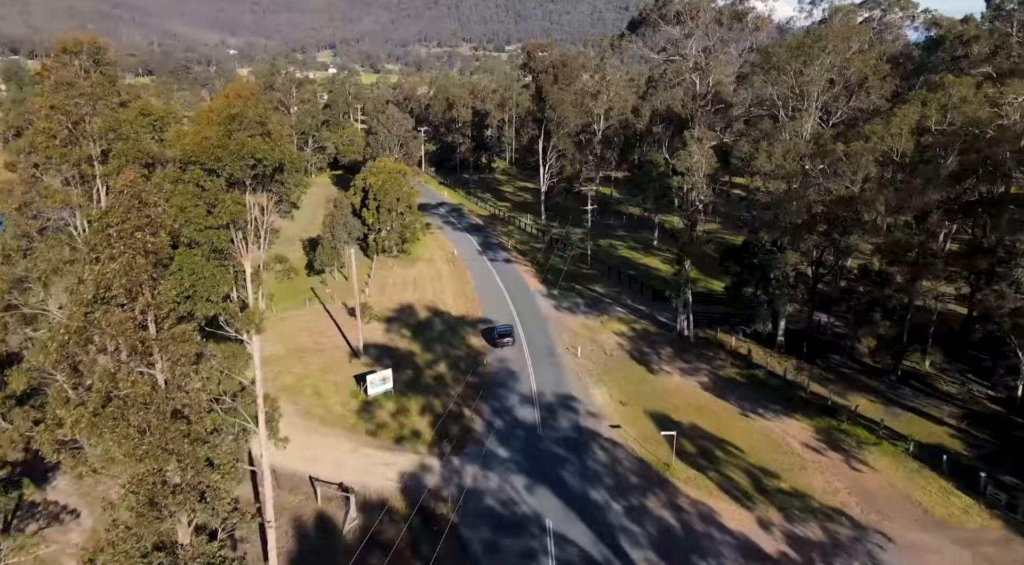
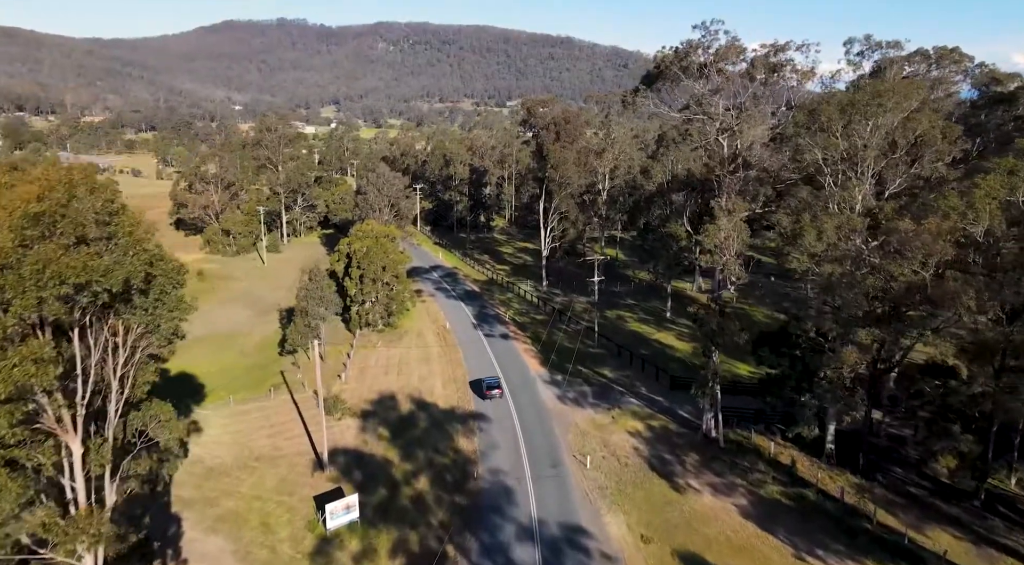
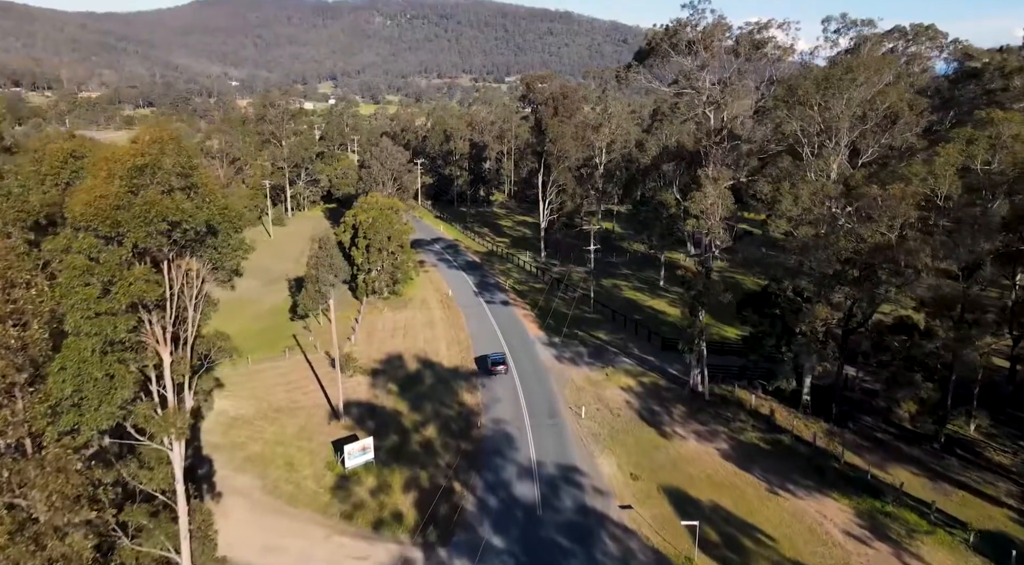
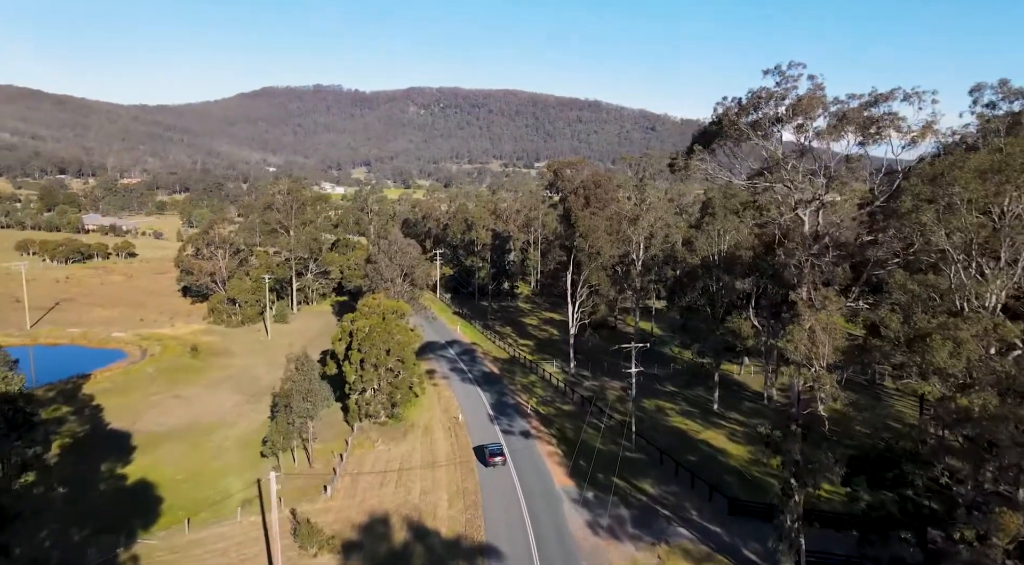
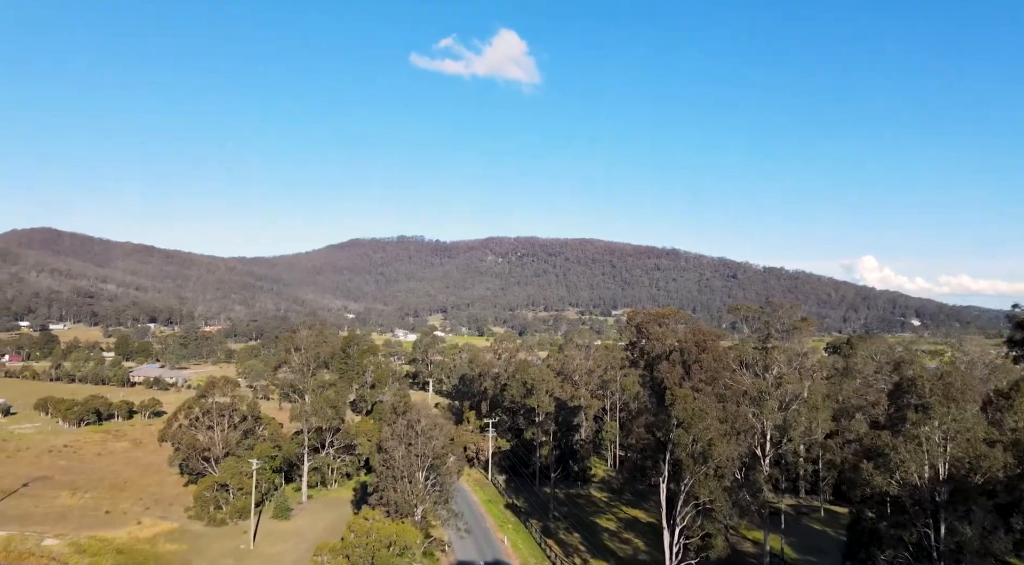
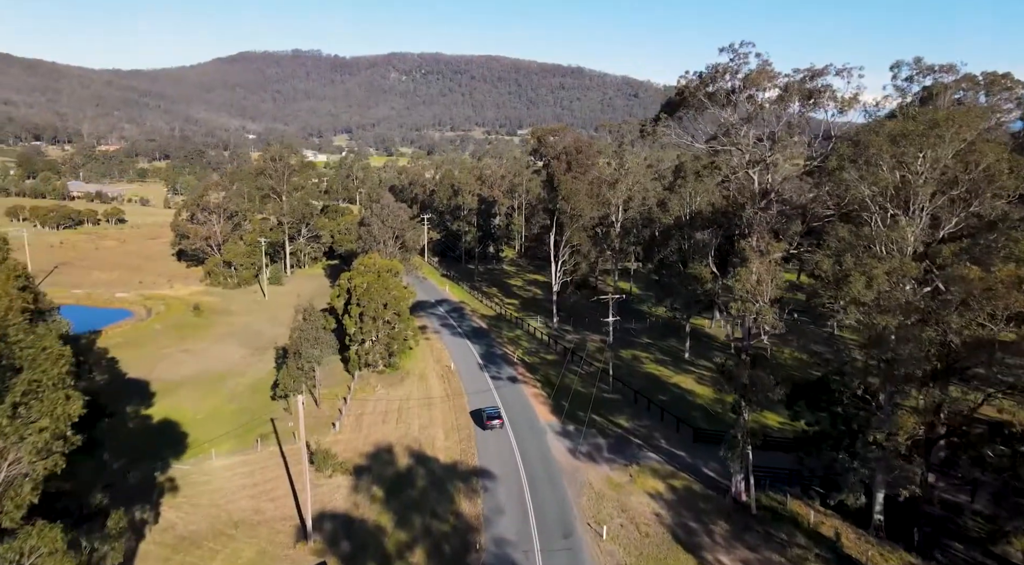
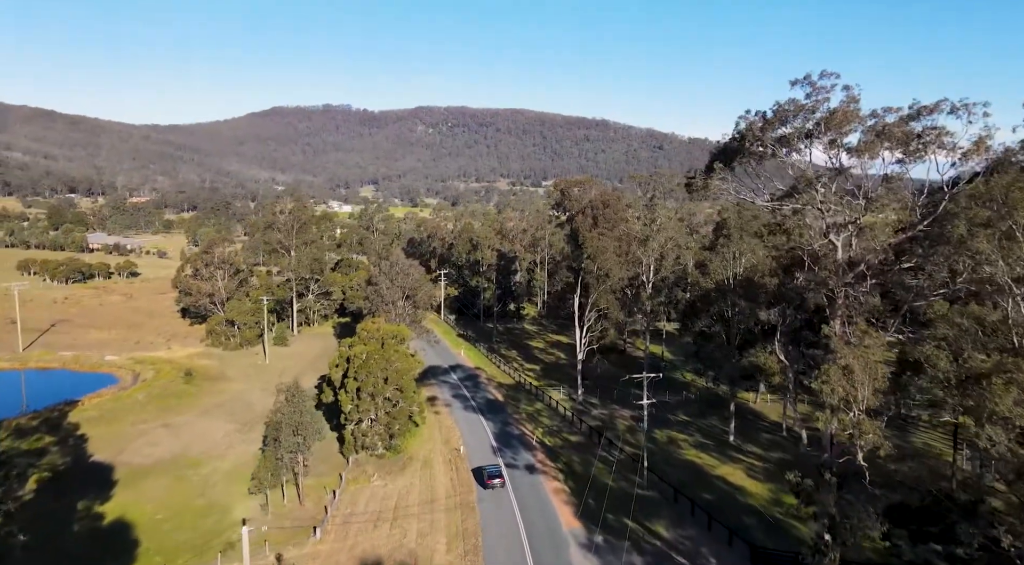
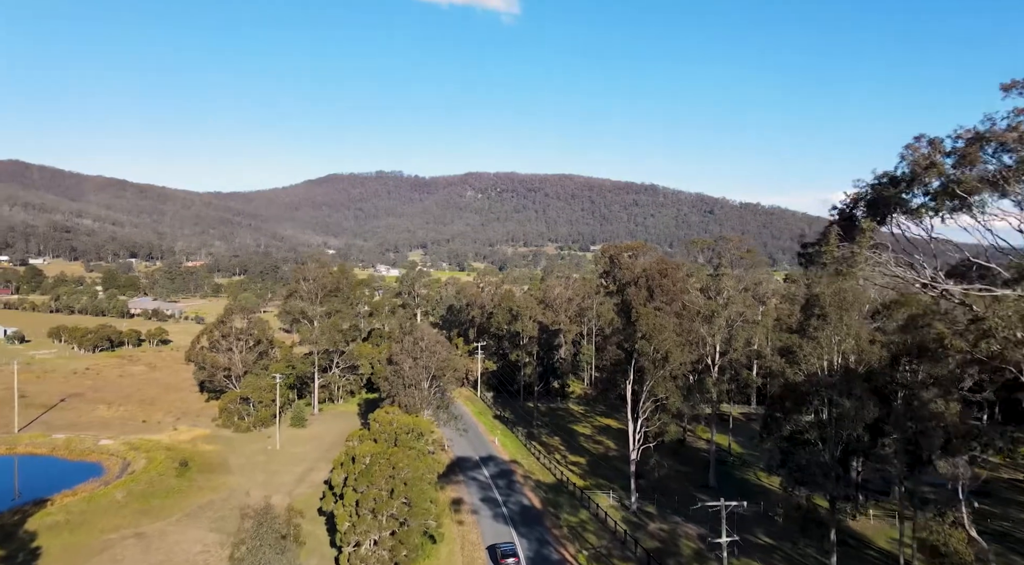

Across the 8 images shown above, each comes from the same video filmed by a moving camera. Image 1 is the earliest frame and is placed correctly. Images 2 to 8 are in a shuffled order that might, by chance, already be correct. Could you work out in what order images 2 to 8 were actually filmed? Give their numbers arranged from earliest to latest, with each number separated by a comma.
3, 2, 6, 4, 7, 8, 5
